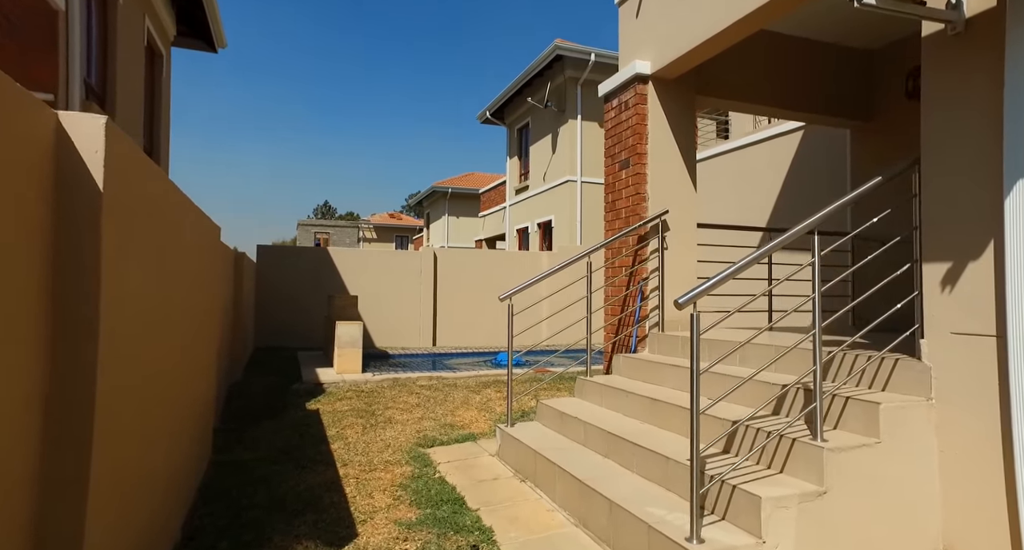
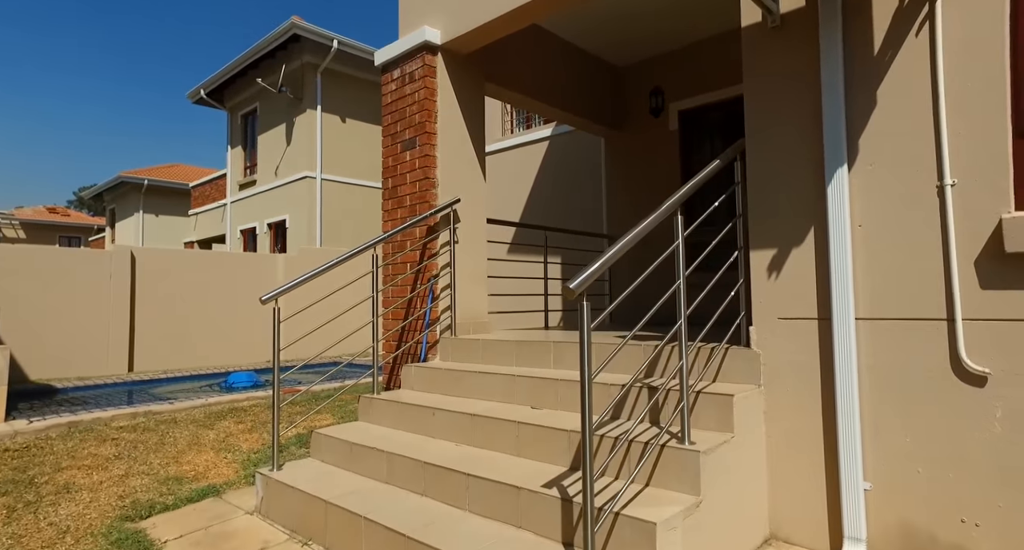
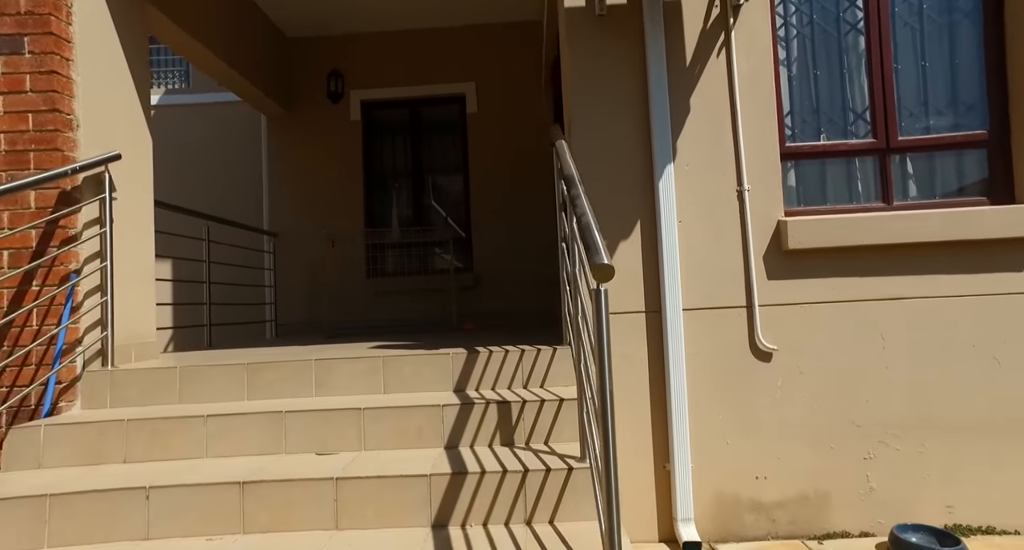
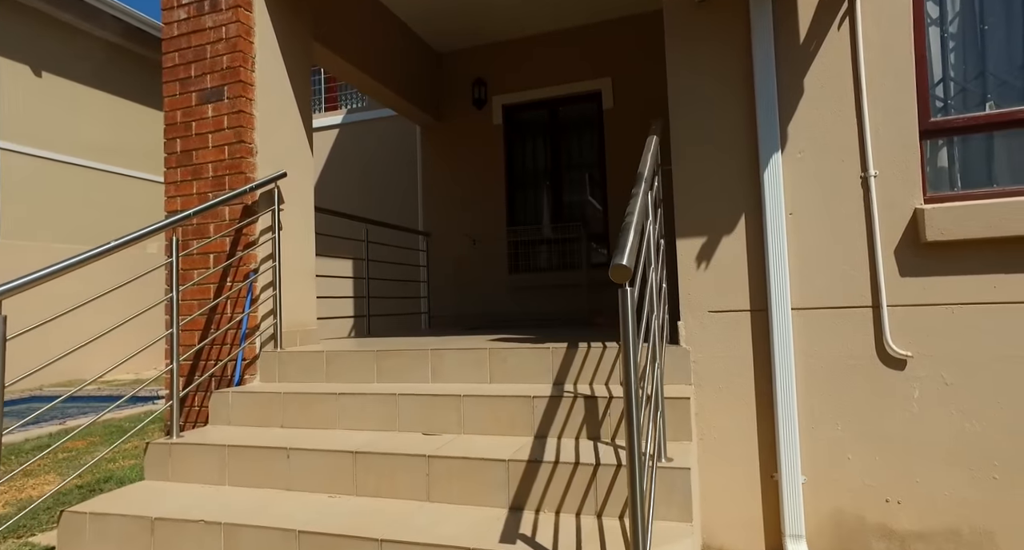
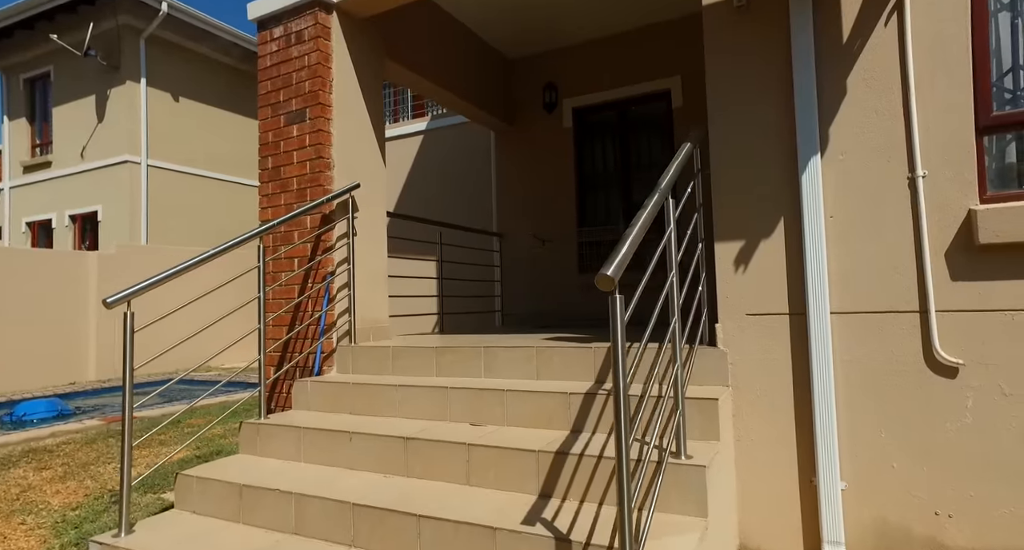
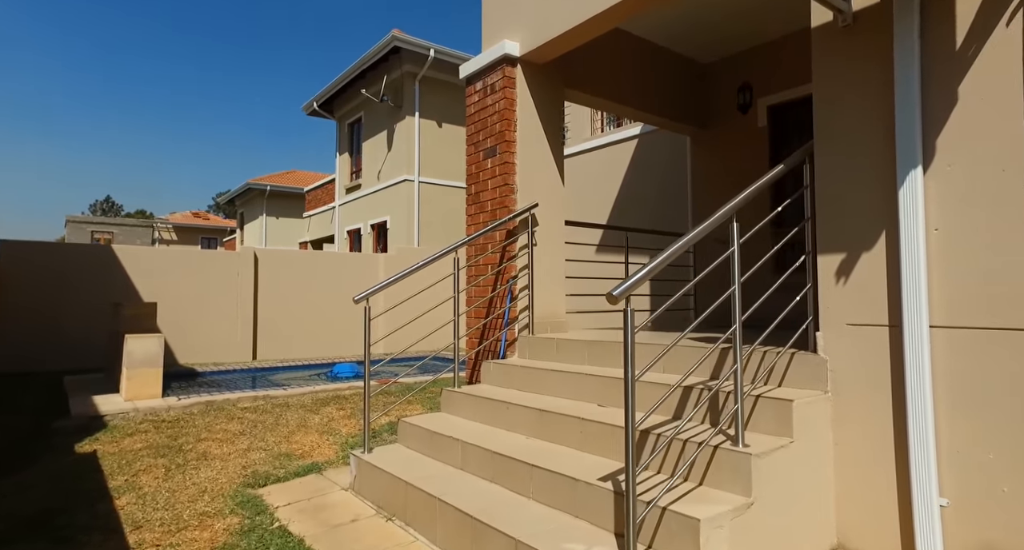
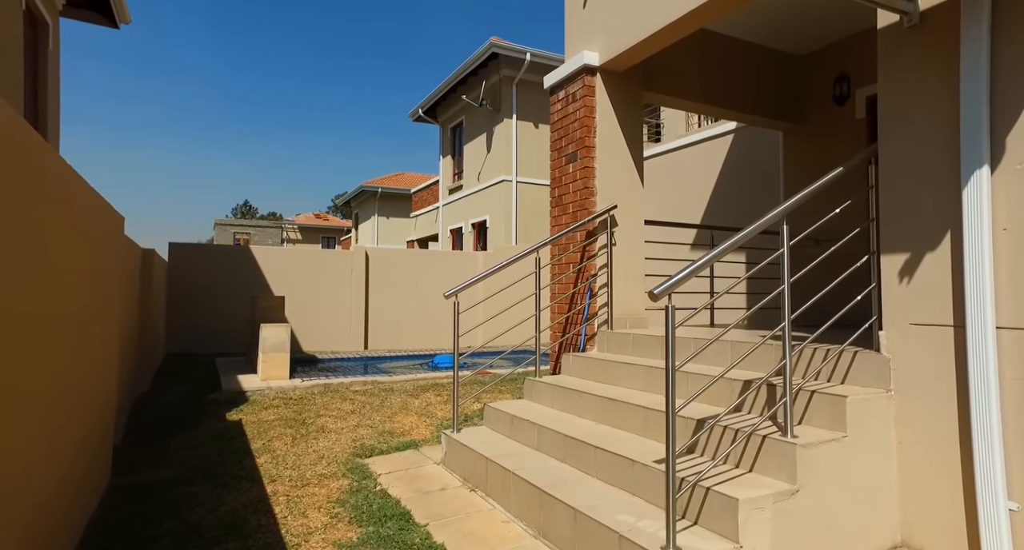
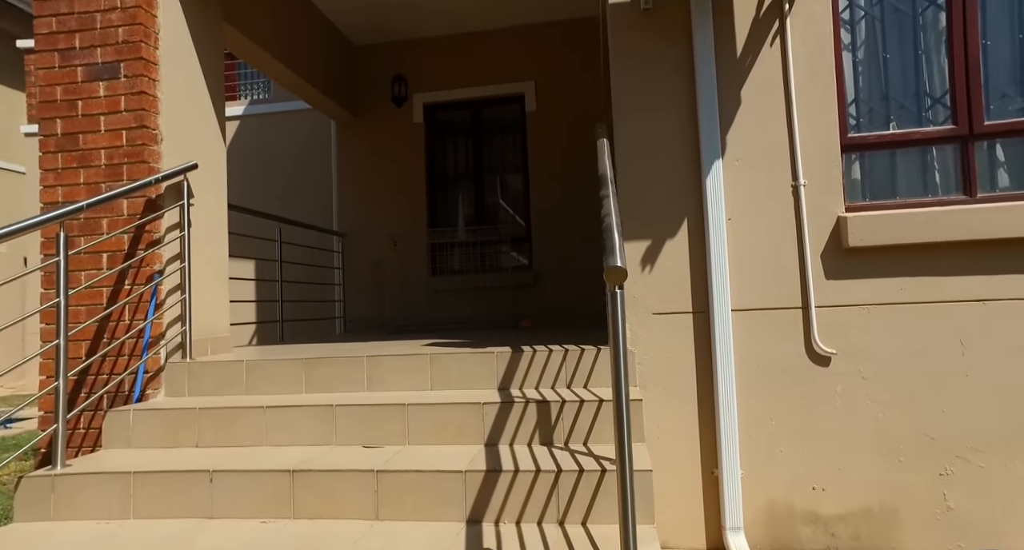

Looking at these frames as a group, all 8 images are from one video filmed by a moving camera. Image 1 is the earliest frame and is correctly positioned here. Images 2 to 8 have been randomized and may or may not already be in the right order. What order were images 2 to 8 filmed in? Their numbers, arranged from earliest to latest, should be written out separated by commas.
7, 6, 2, 5, 4, 8, 3
